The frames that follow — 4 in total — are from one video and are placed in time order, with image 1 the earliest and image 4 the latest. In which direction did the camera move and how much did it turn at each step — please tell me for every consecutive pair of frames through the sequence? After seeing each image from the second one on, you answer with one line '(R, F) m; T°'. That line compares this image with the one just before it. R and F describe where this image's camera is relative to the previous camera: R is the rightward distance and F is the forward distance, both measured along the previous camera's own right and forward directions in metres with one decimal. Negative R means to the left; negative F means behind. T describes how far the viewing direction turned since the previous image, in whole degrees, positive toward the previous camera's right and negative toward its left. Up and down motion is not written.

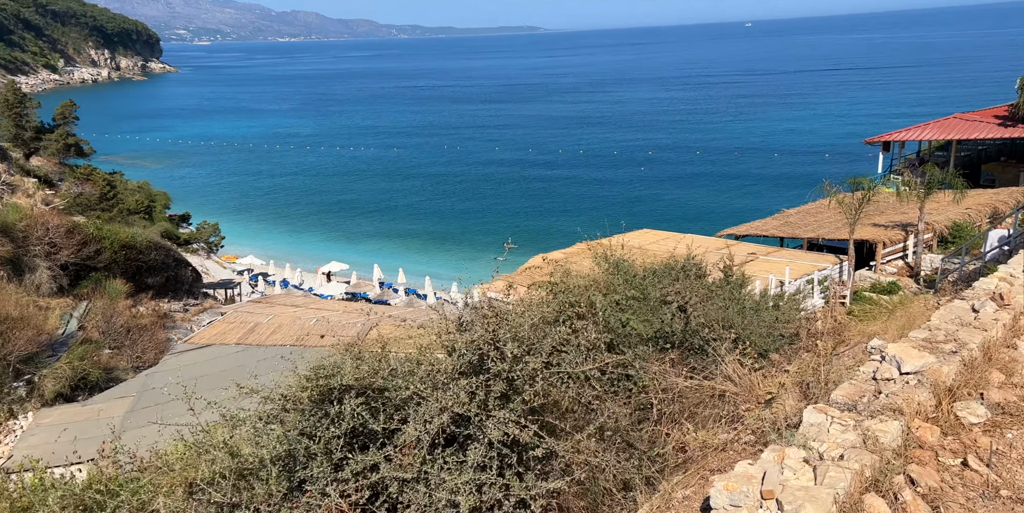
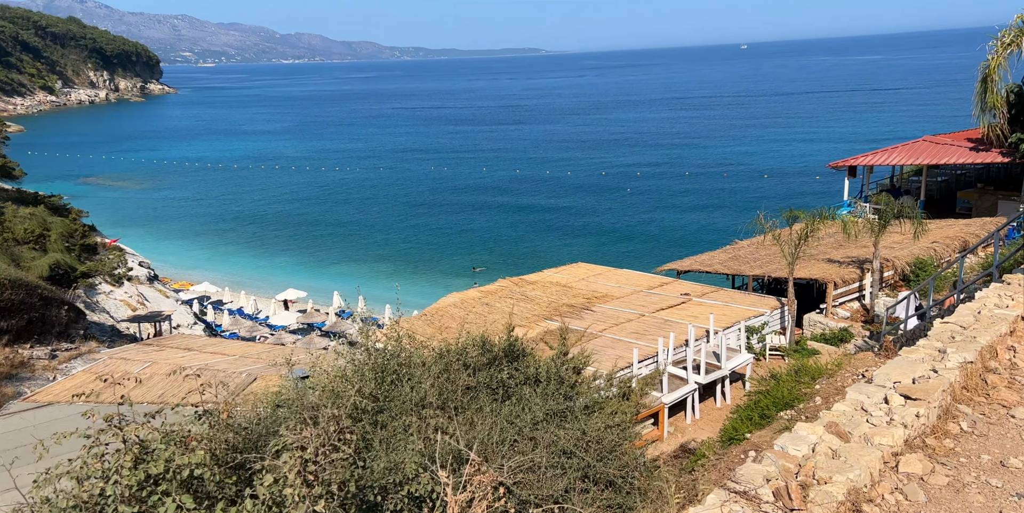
(+1.9, +2.4) m; 0°
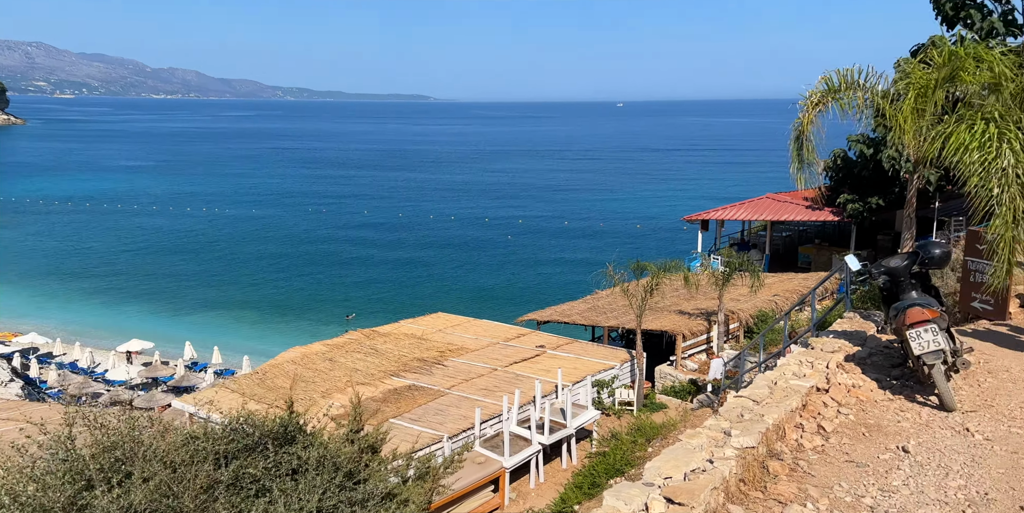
(+0.6, +0.5) m; +8°
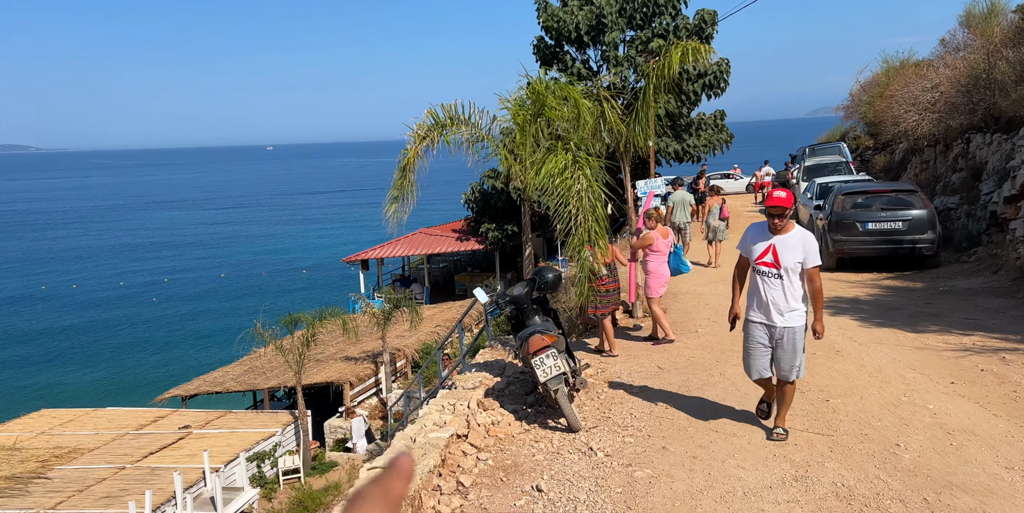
(+0.7, +0.8) m; +21°
